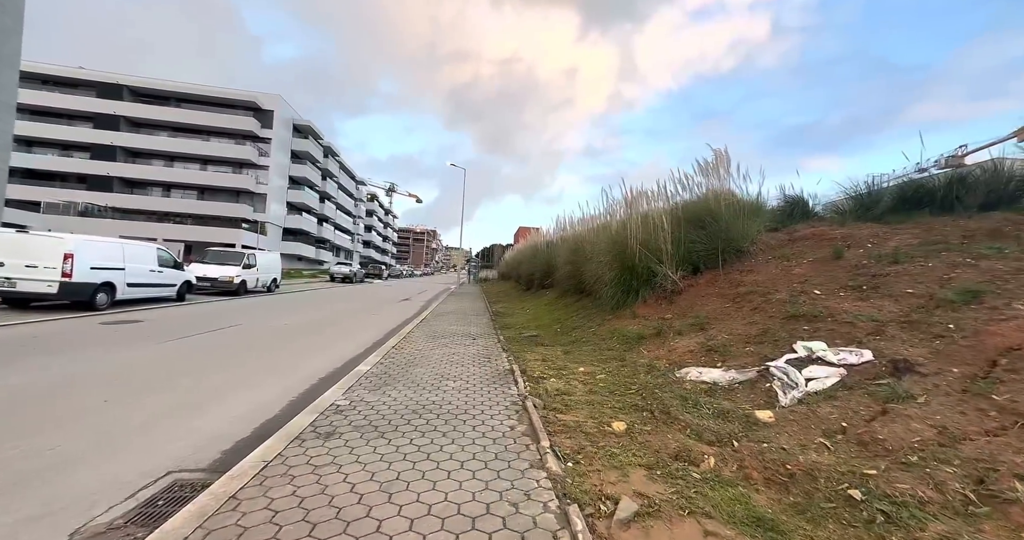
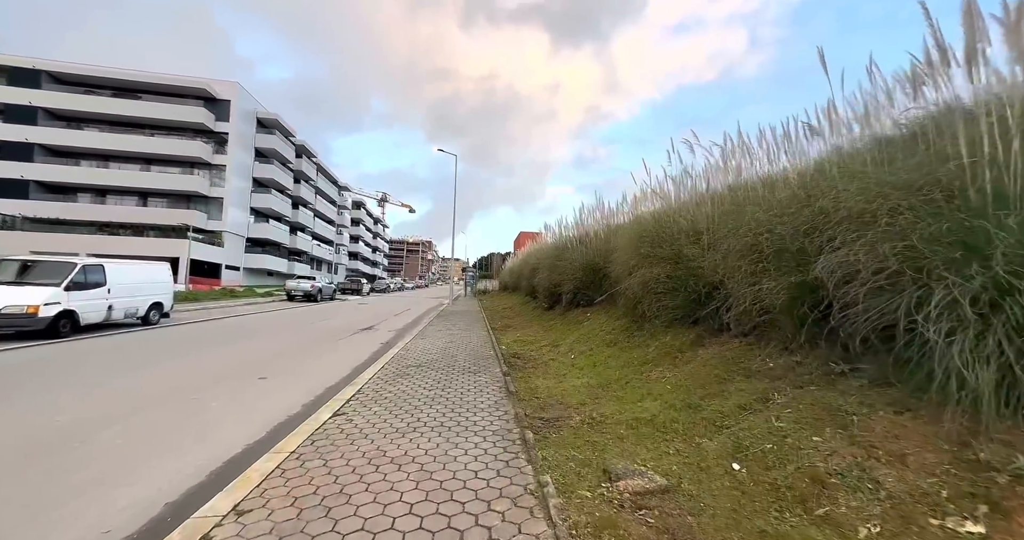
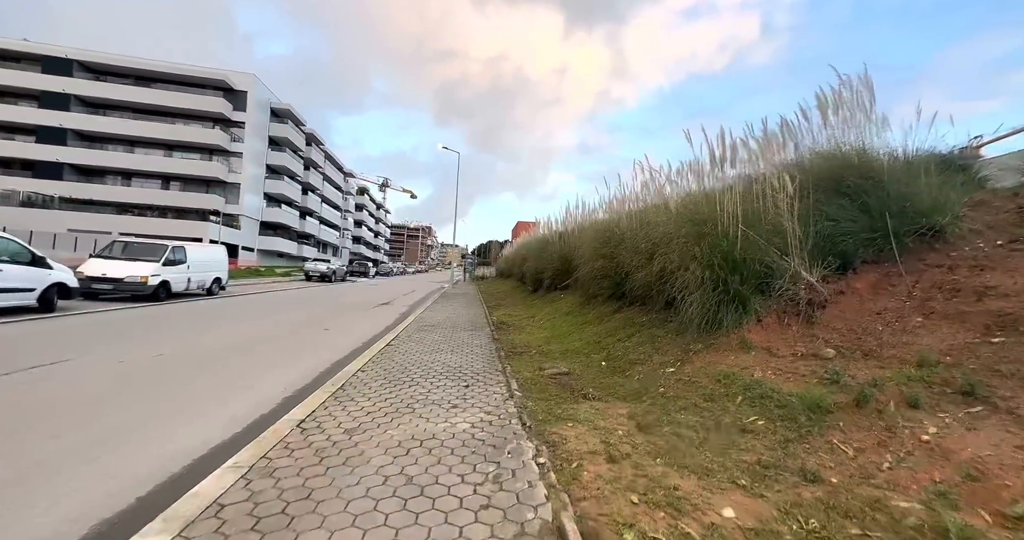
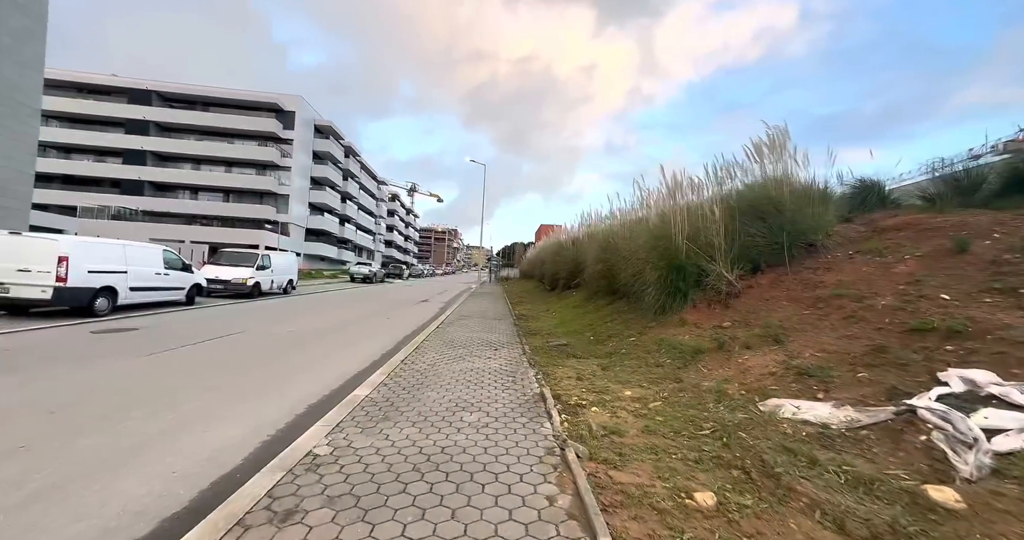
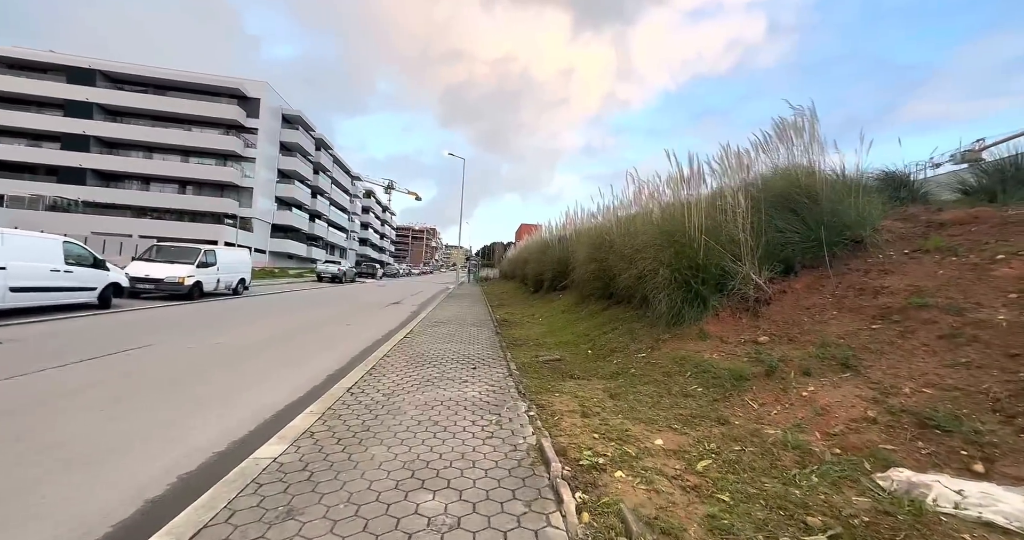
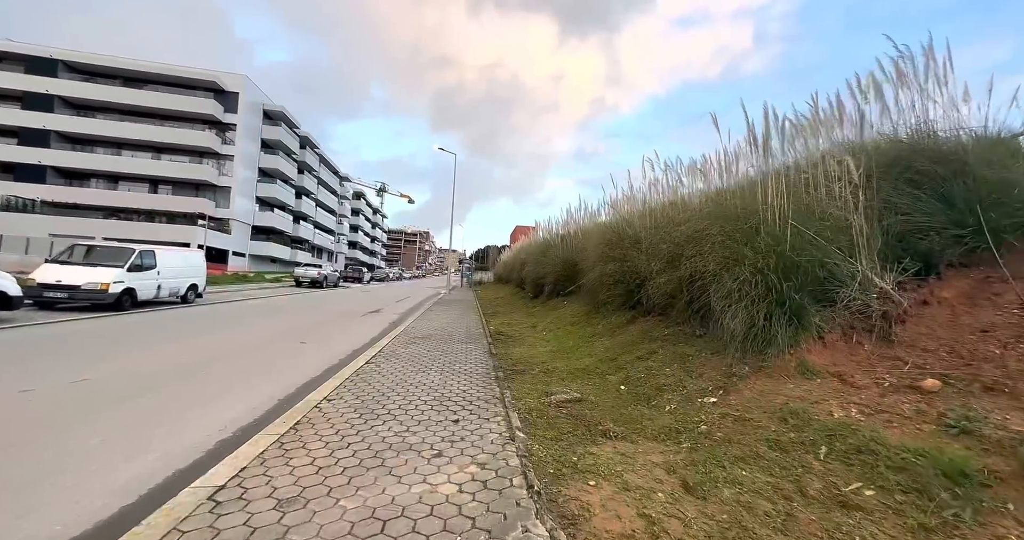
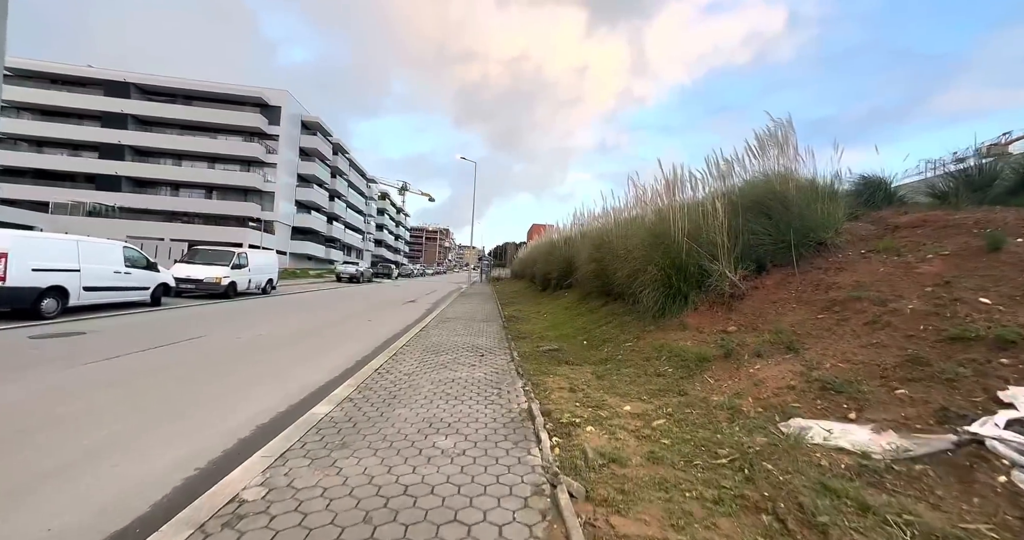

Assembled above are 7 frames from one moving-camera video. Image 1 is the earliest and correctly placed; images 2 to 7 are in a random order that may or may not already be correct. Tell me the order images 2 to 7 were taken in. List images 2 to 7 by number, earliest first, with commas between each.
4, 7, 5, 3, 6, 2
